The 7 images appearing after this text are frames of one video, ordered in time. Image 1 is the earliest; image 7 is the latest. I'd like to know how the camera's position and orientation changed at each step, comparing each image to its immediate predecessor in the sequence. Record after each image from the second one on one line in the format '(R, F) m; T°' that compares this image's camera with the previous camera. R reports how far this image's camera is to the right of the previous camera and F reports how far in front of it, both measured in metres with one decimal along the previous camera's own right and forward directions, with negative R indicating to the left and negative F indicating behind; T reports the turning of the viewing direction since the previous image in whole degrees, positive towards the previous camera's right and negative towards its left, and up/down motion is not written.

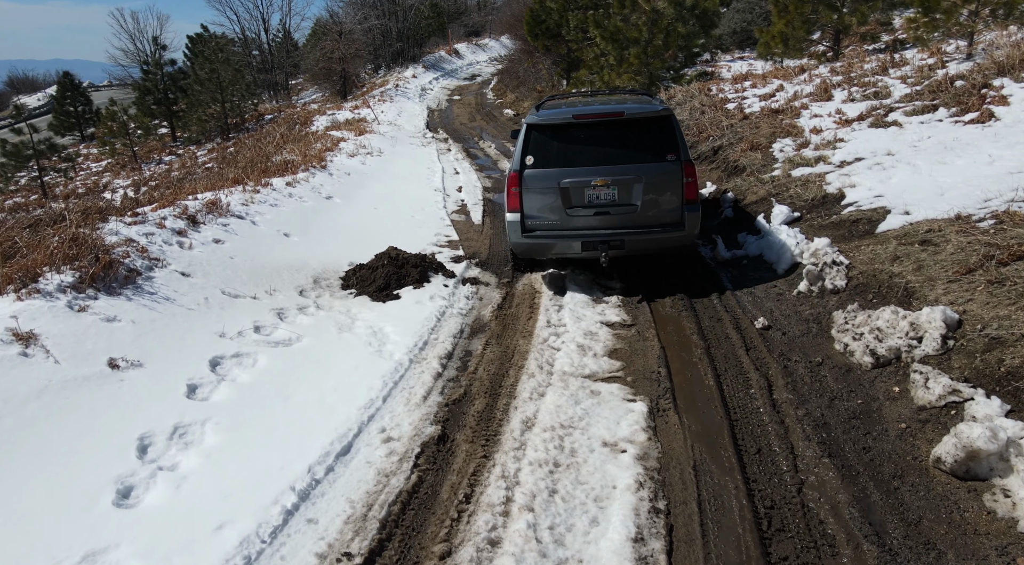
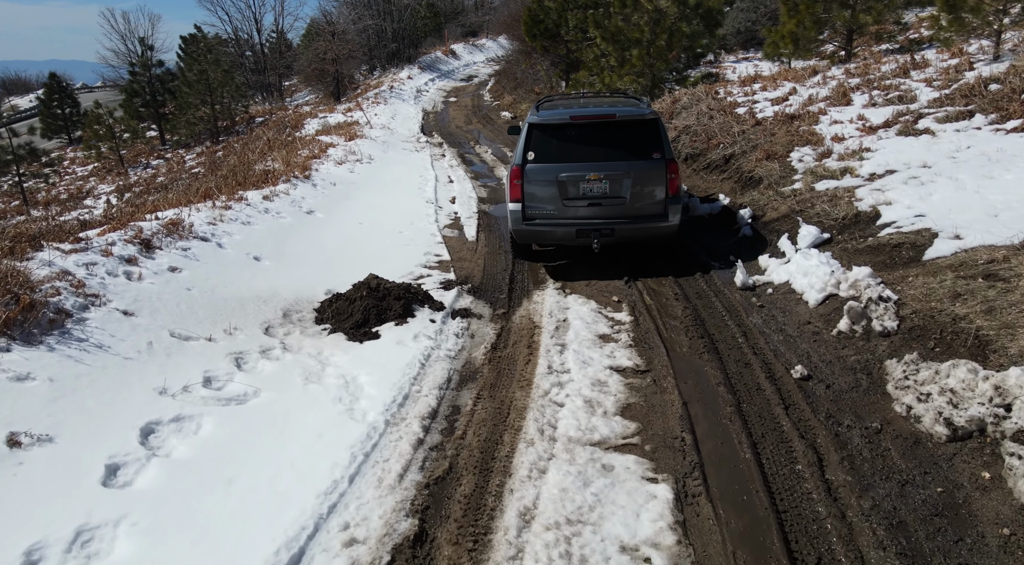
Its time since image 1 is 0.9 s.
(0.0, +0.8) m; 0°
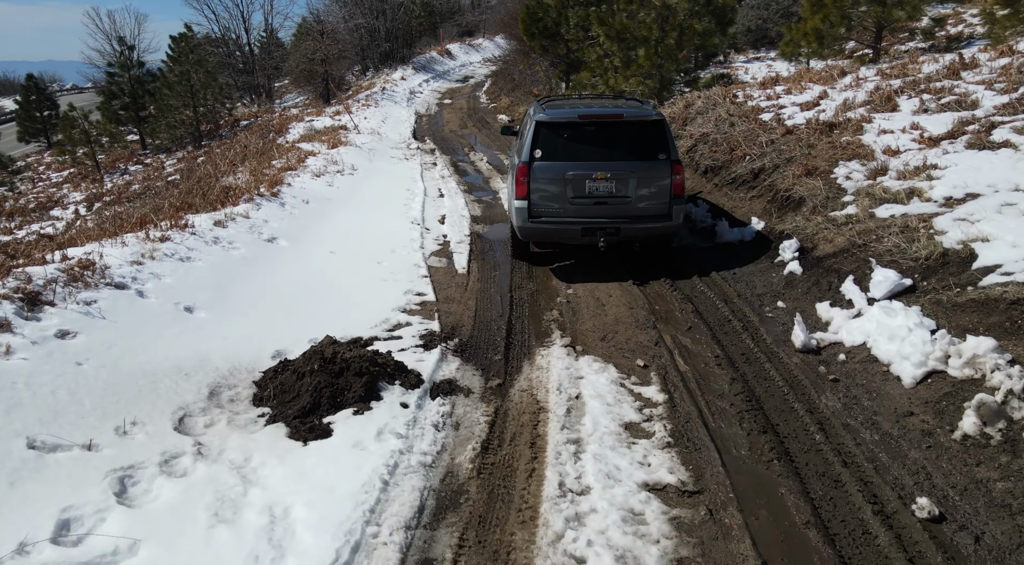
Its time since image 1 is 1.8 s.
(0.0, +1.5) m; 0°
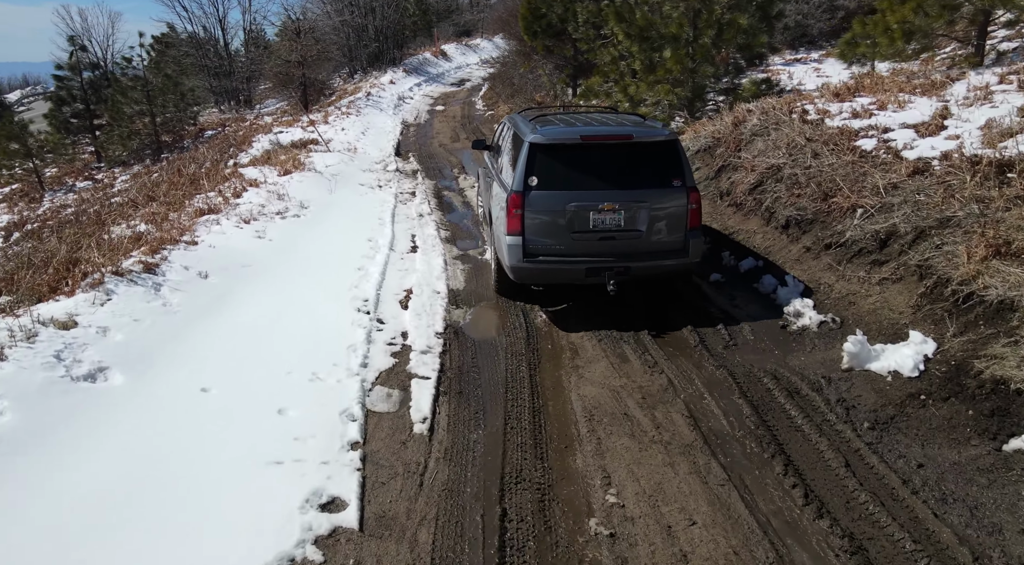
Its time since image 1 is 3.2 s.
(0.0, +3.5) m; 0°
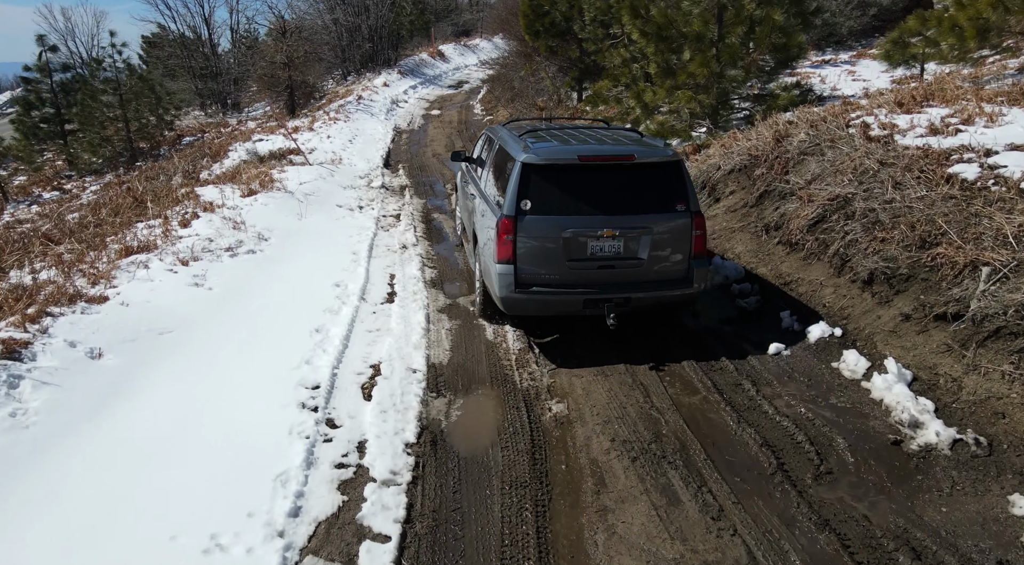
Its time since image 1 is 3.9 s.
(0.0, +1.9) m; 0°
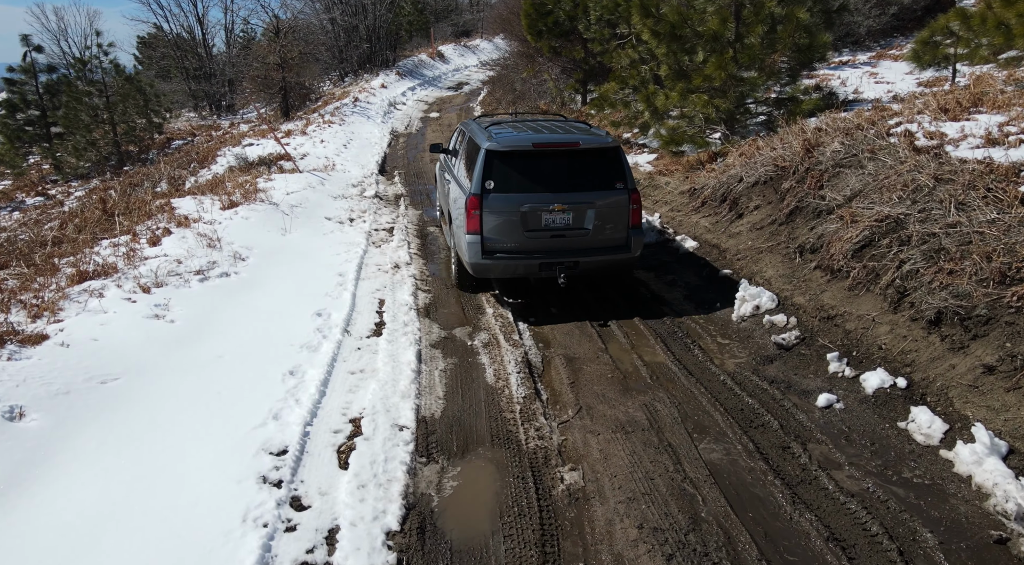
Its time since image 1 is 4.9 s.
(0.0, +0.9) m; 0°
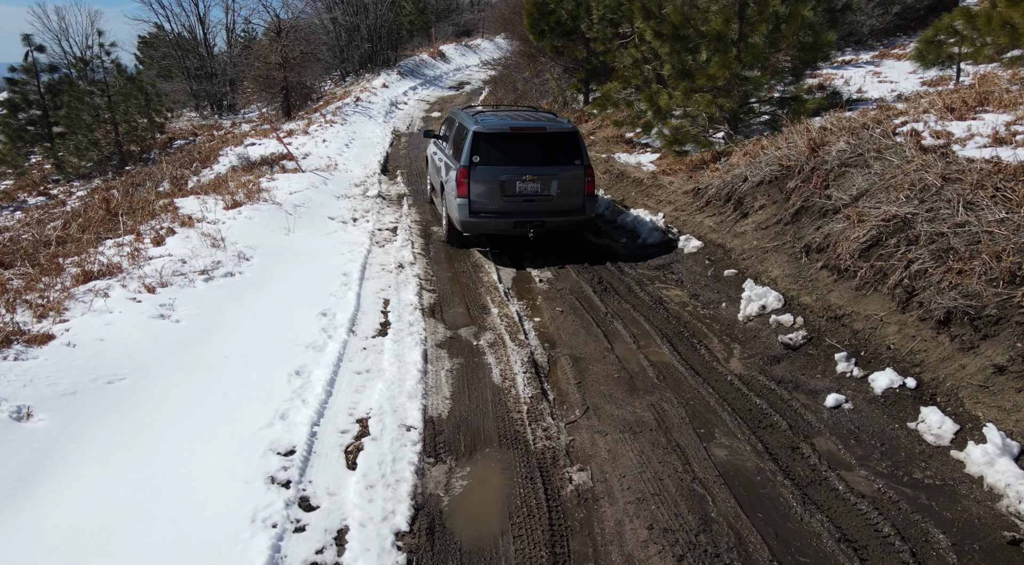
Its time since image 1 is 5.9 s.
(-0.1, 0.0) m; 0°
